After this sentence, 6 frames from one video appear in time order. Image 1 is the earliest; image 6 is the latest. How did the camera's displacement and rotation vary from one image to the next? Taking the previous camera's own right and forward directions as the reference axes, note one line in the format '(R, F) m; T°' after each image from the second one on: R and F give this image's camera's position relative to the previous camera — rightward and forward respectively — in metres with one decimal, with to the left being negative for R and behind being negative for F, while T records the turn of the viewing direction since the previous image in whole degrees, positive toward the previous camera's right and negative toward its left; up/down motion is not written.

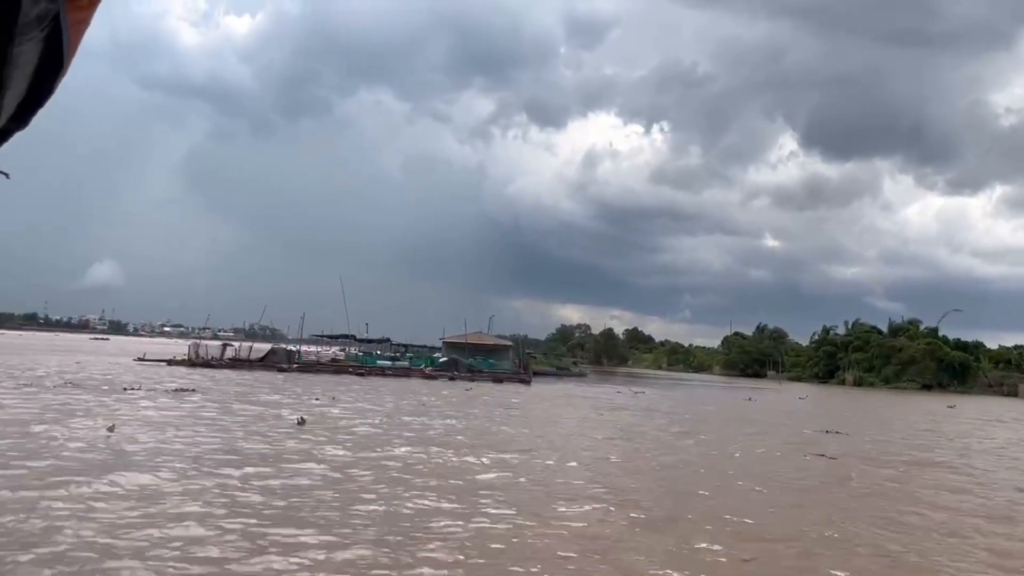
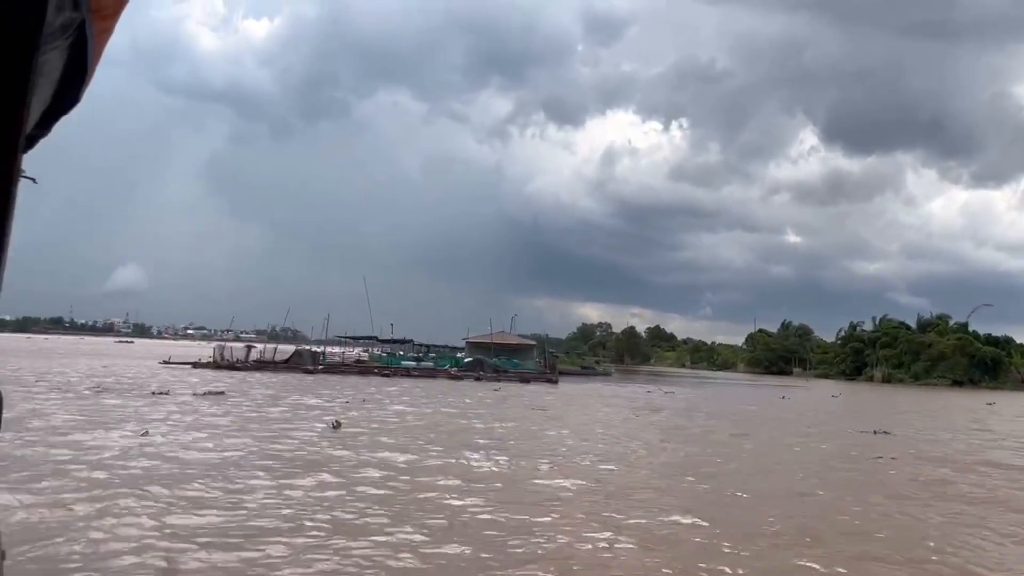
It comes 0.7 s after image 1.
(-0.3, +0.4) m; -1°
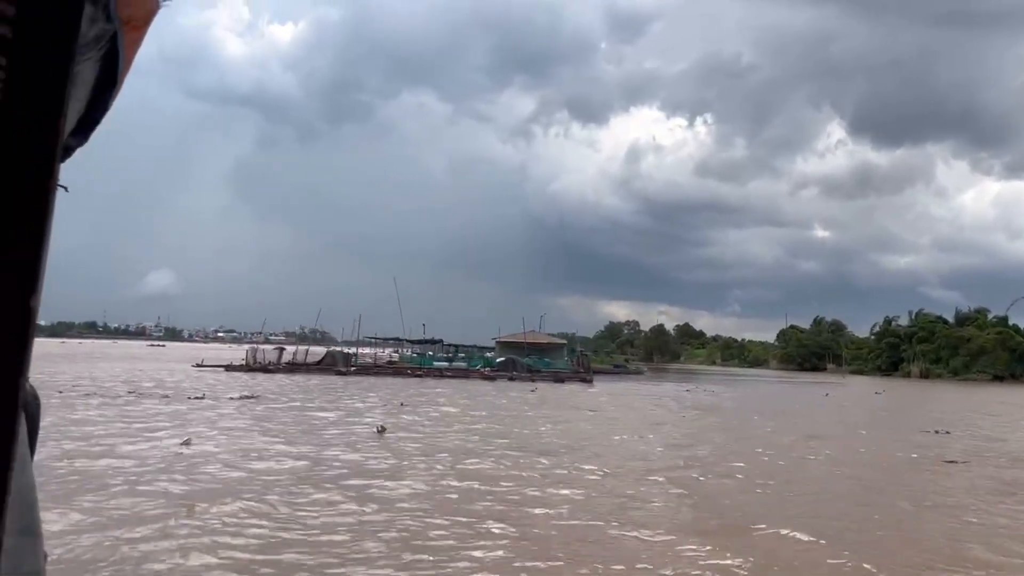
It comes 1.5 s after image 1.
(-0.3, +0.4) m; -2°
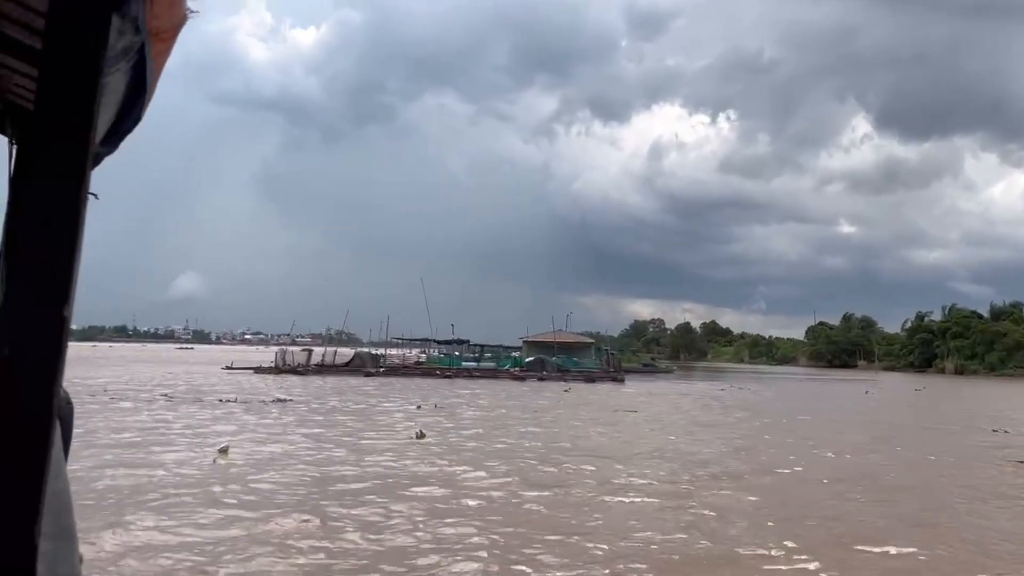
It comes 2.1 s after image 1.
(-0.2, +0.3) m; -2°
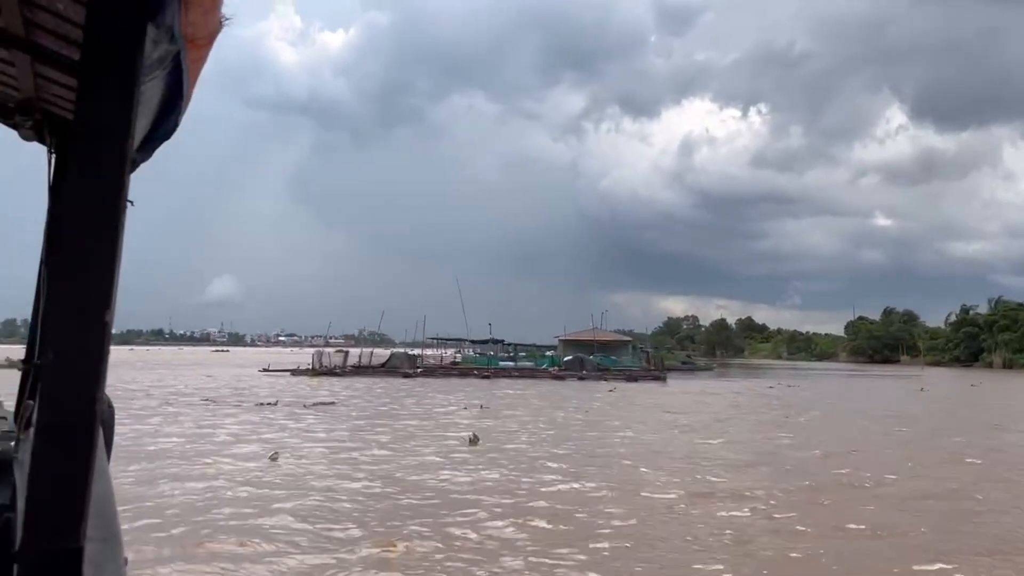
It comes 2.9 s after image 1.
(-0.3, +0.5) m; -2°
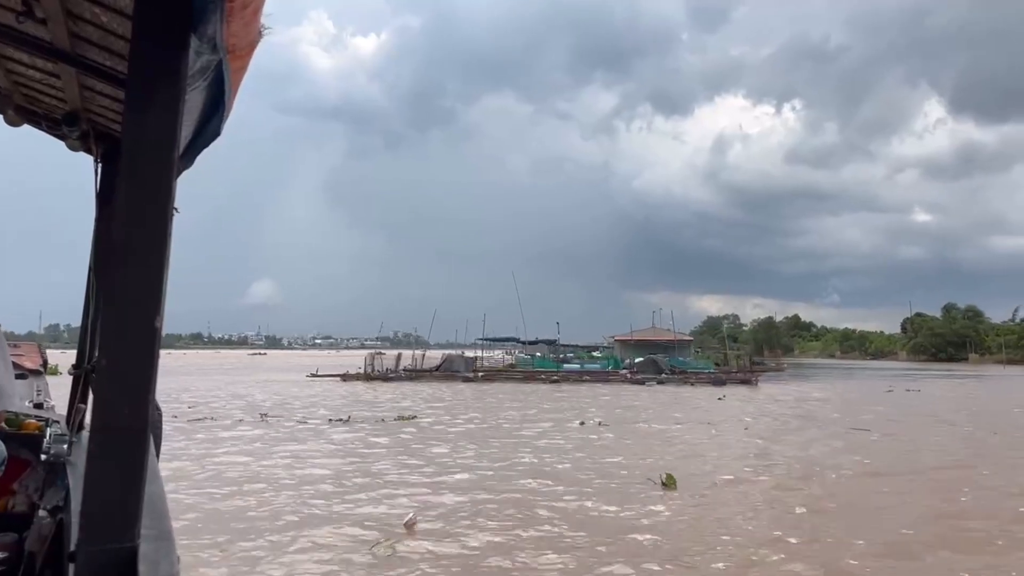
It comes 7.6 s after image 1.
(-1.5, +2.5) m; -2°
